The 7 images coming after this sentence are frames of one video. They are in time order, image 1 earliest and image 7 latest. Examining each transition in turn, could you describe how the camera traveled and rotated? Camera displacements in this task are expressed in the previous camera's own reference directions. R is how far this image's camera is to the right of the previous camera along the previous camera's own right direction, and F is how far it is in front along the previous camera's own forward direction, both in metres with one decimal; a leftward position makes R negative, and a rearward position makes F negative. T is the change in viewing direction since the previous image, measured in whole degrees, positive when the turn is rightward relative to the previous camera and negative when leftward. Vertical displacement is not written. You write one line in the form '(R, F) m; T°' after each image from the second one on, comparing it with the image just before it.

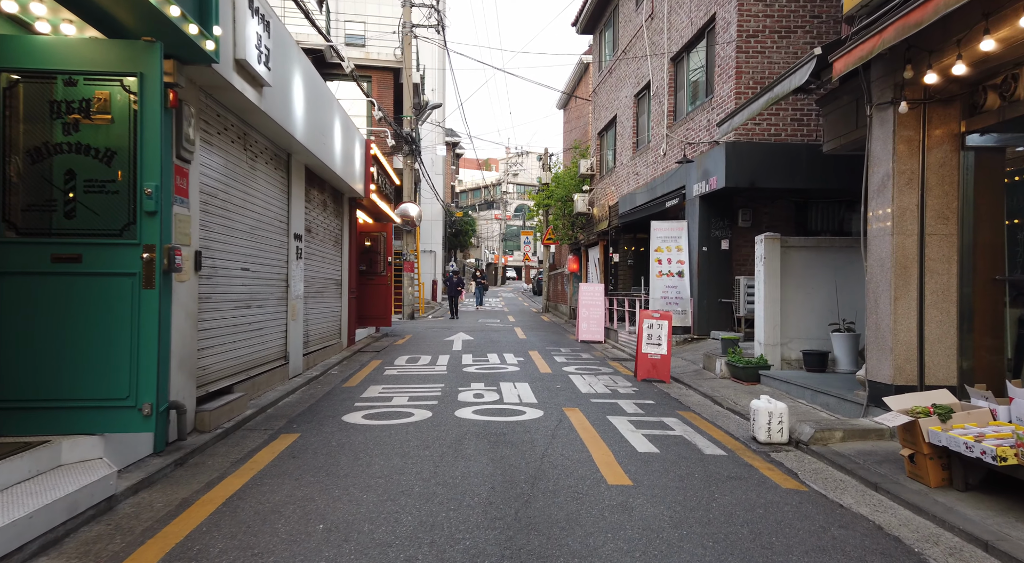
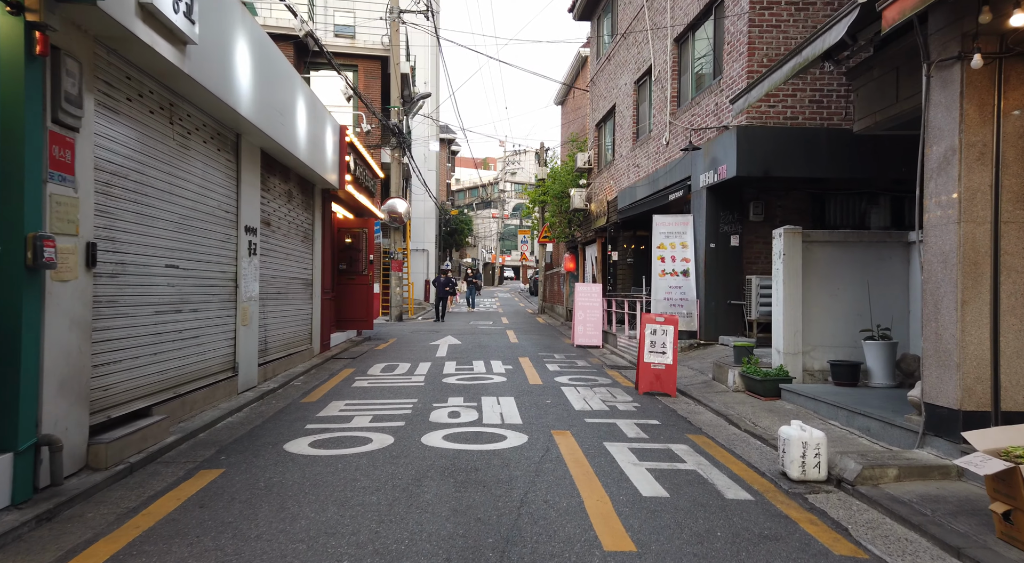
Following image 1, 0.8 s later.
(+0.2, +1.2) m; 0°
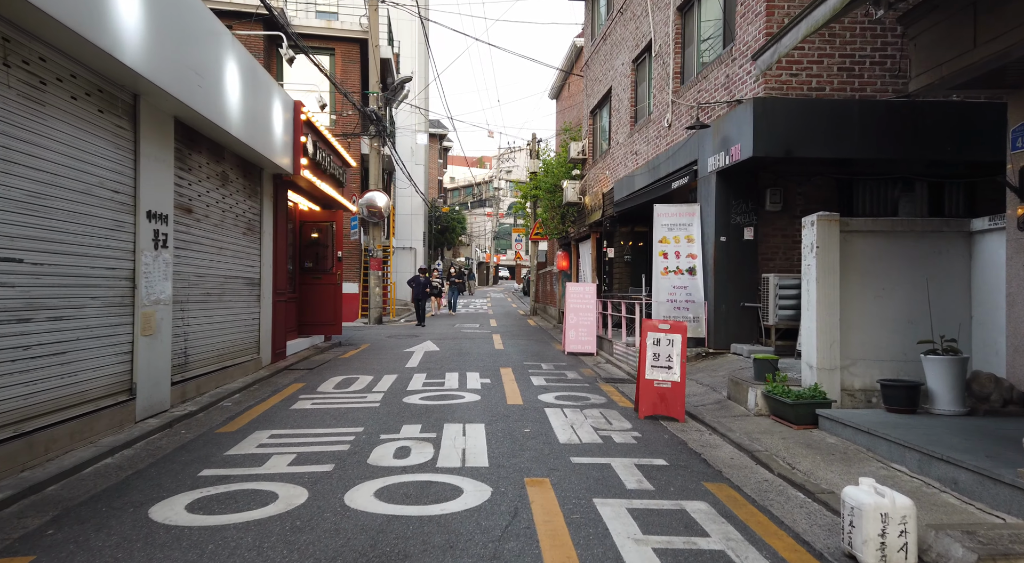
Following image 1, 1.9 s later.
(+0.3, +1.7) m; 0°
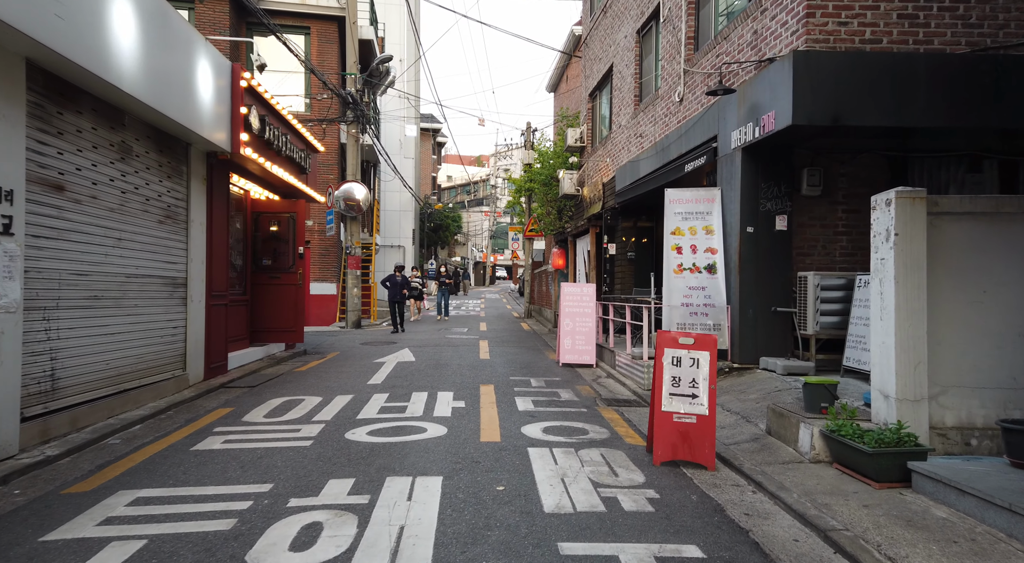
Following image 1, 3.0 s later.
(+0.2, +1.9) m; 0°
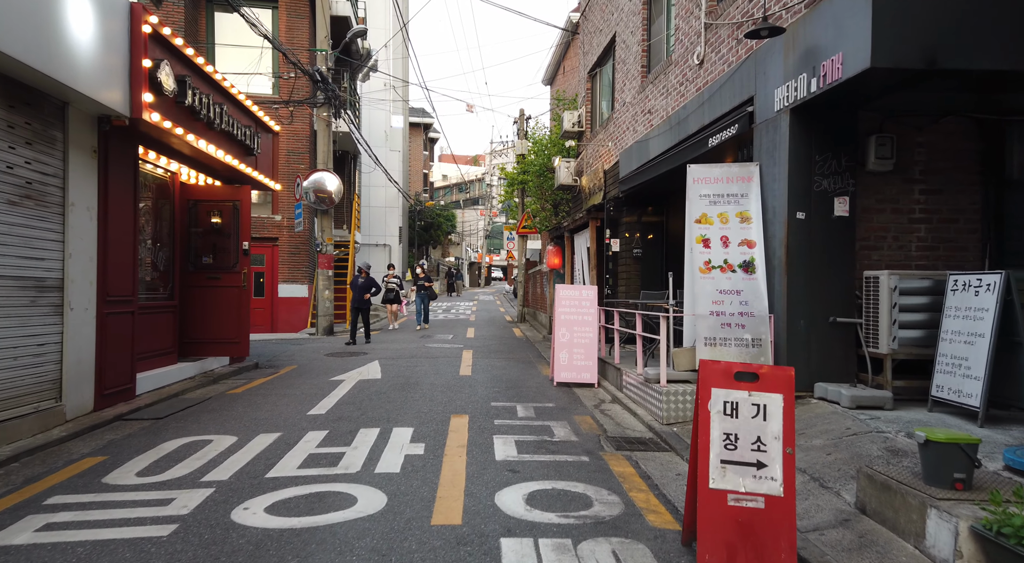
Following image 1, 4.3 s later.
(+0.2, +2.1) m; 0°
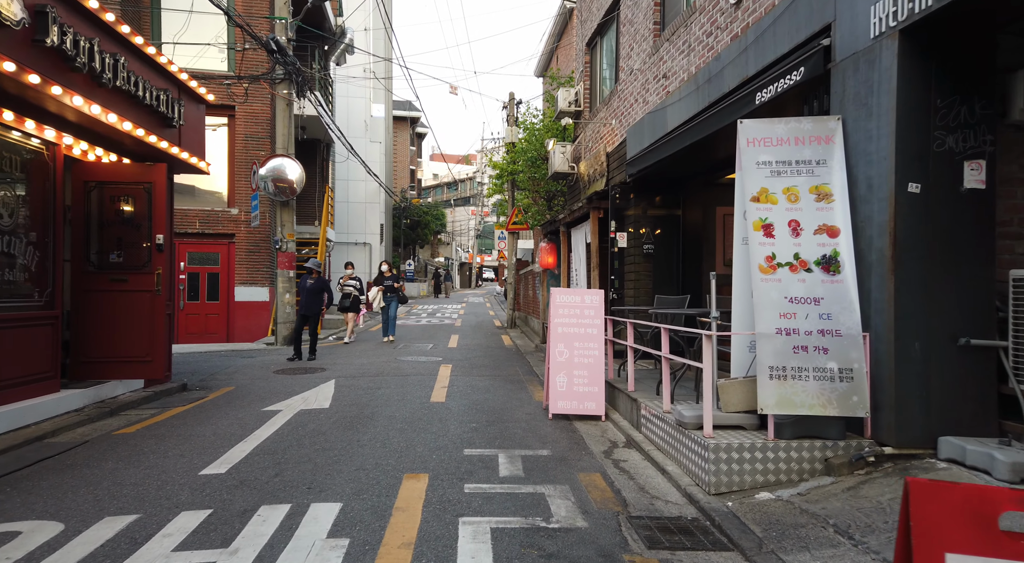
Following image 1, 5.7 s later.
(+0.1, +2.2) m; +1°
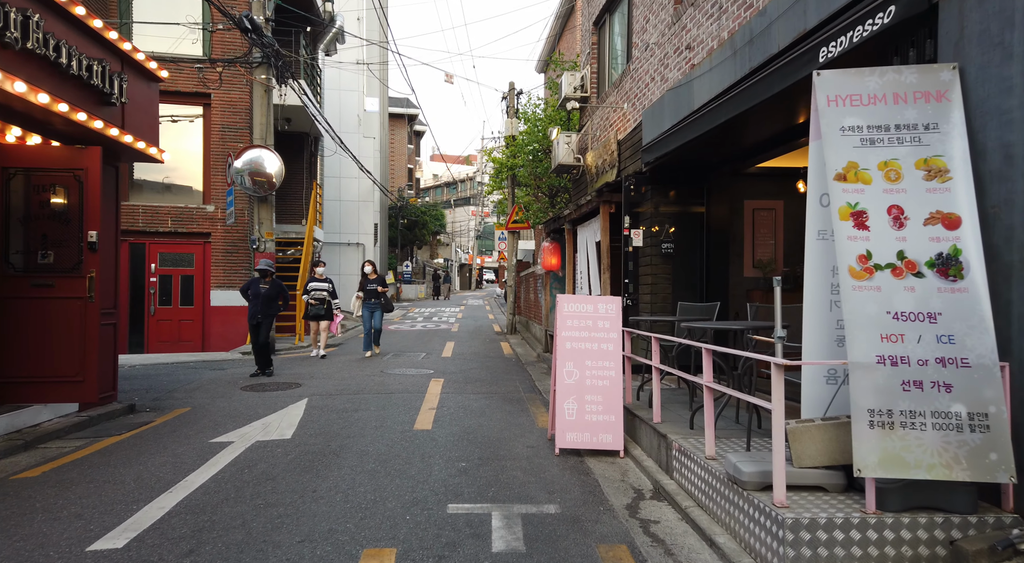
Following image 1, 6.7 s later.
(0.0, +1.4) m; 0°
